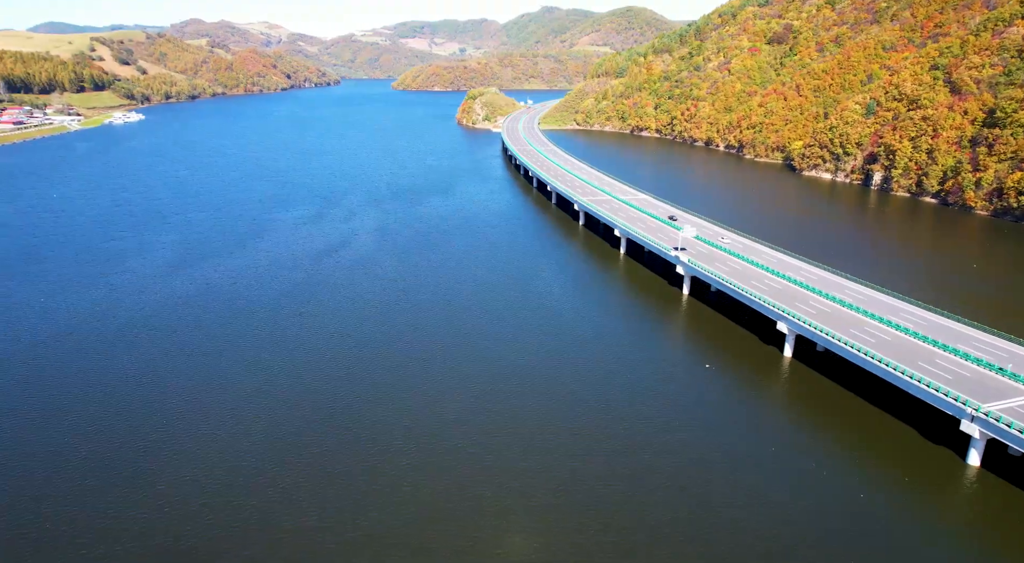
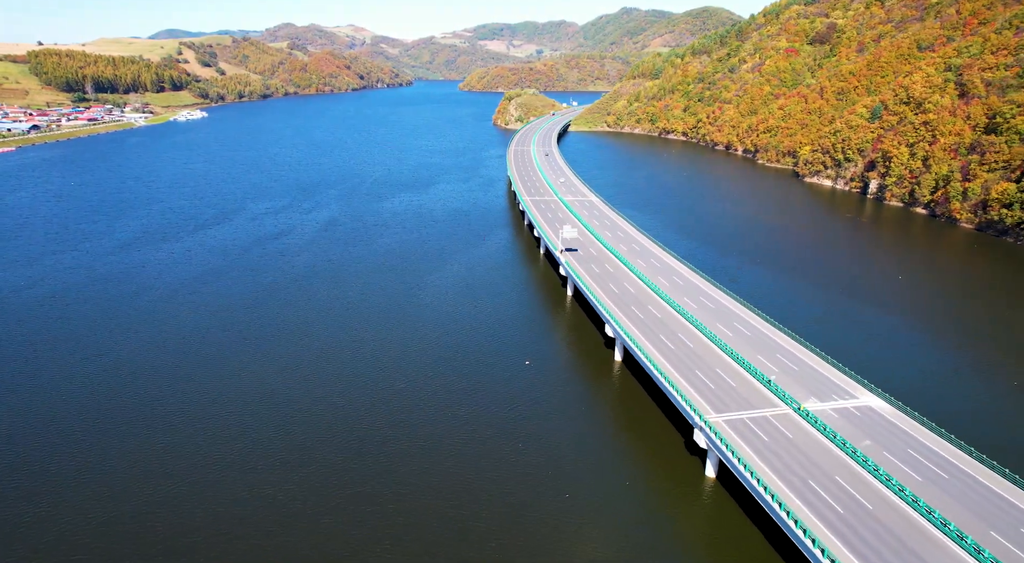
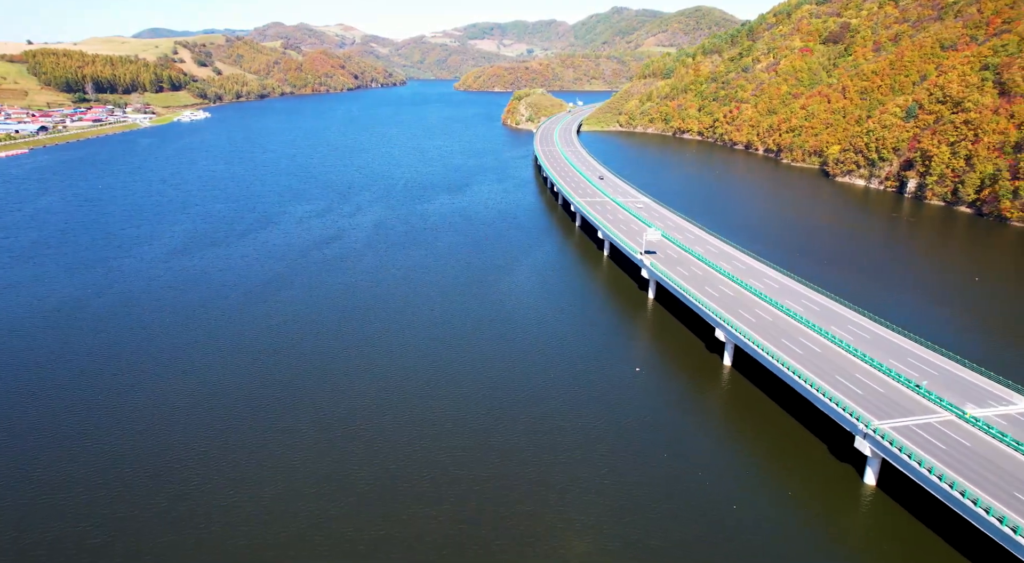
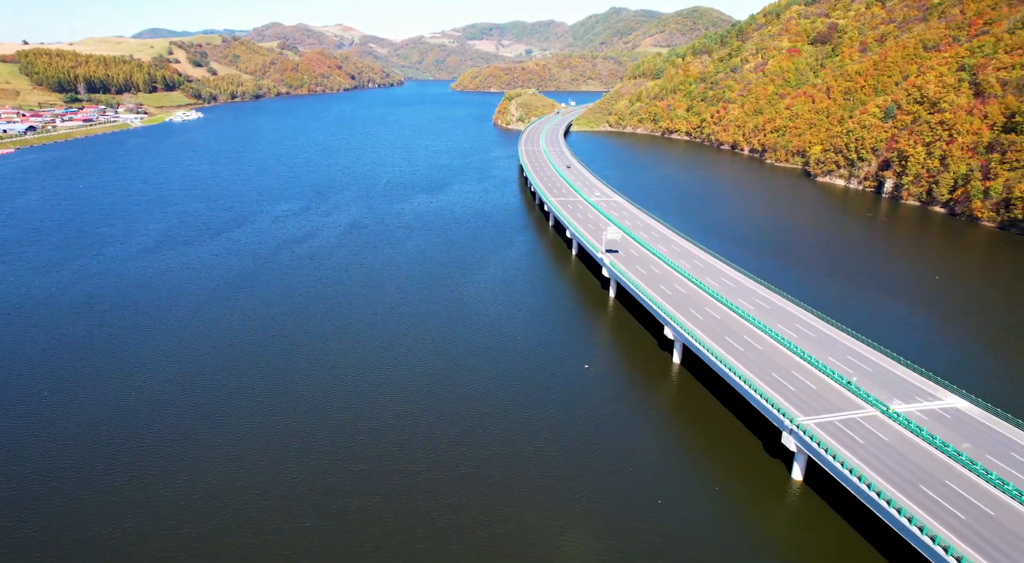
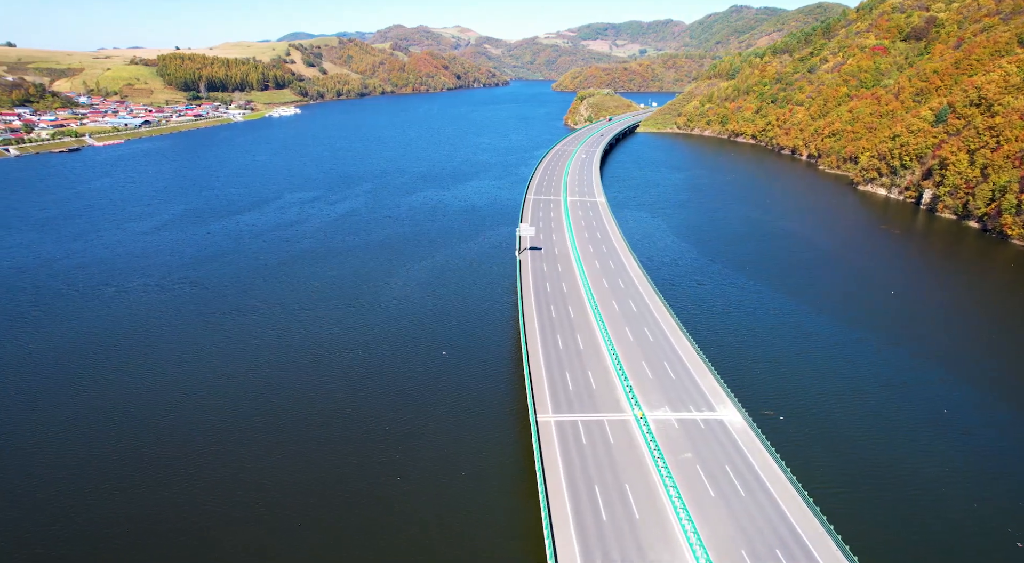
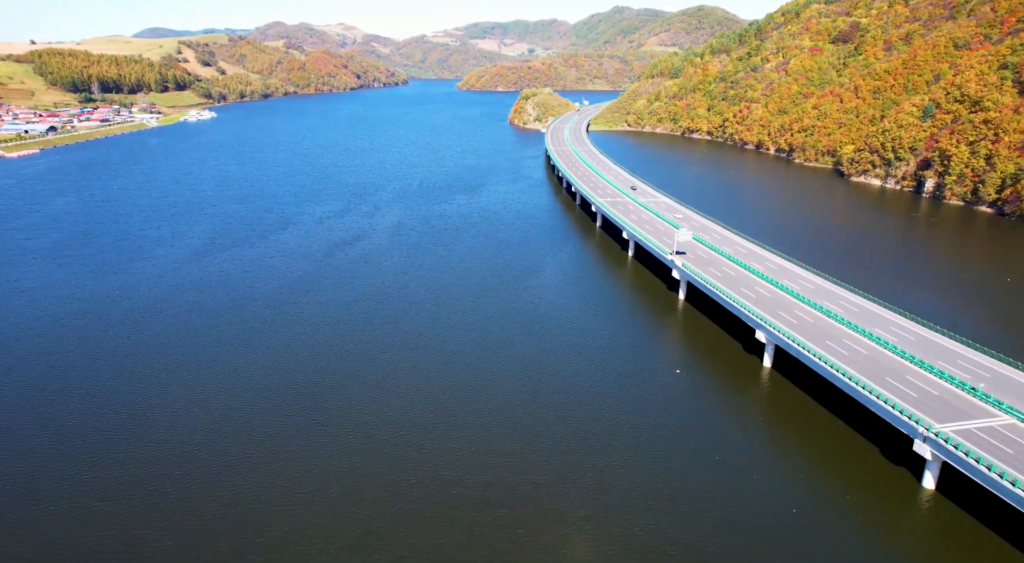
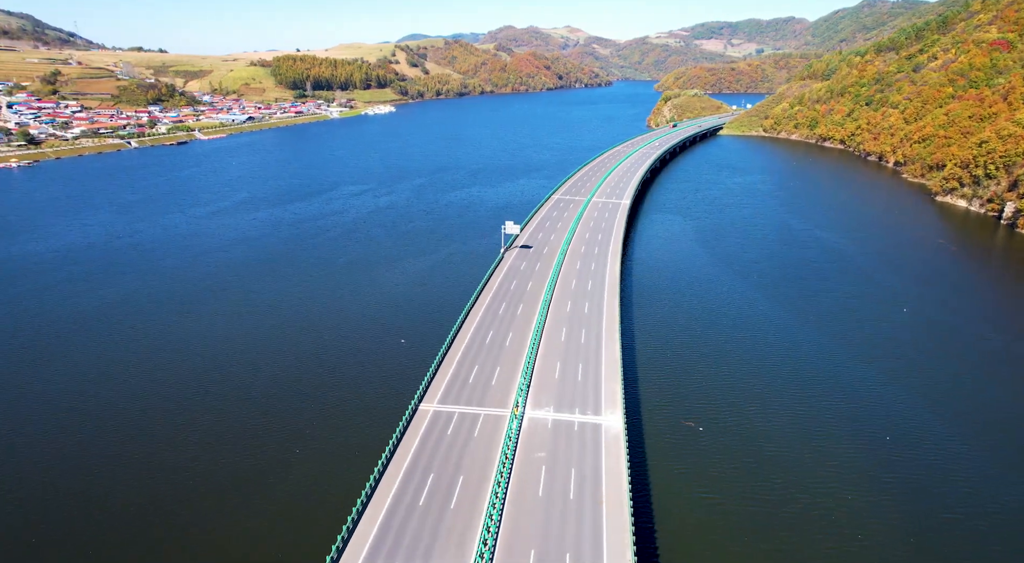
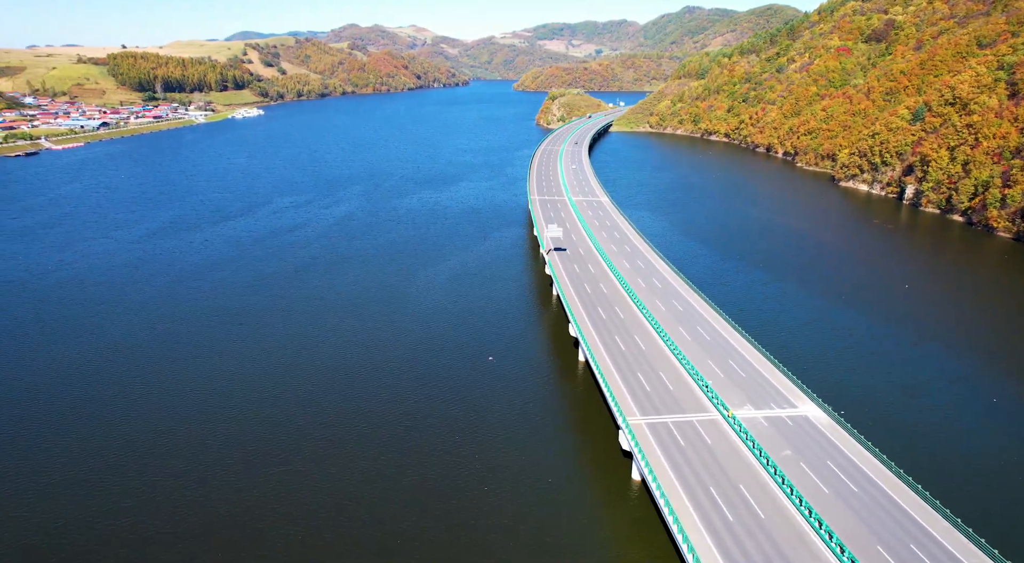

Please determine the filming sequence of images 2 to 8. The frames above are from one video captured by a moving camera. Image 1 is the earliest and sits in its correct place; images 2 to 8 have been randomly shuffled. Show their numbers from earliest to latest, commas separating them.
6, 3, 4, 2, 8, 5, 7
